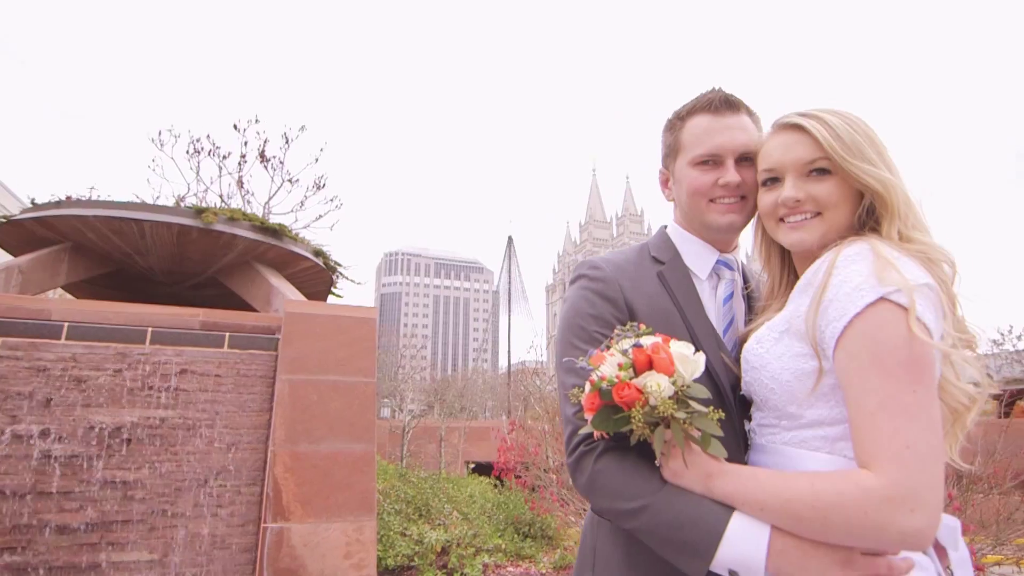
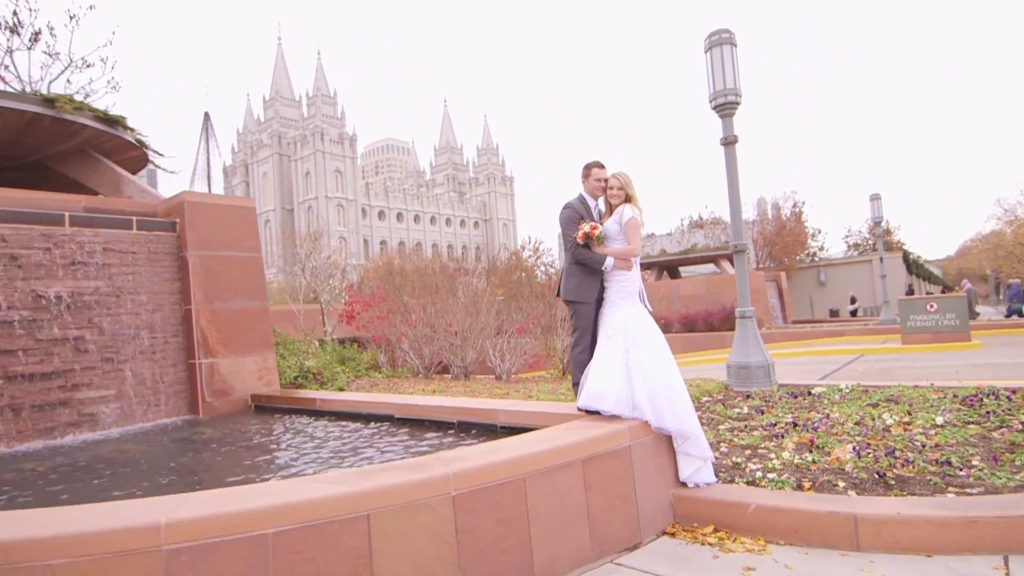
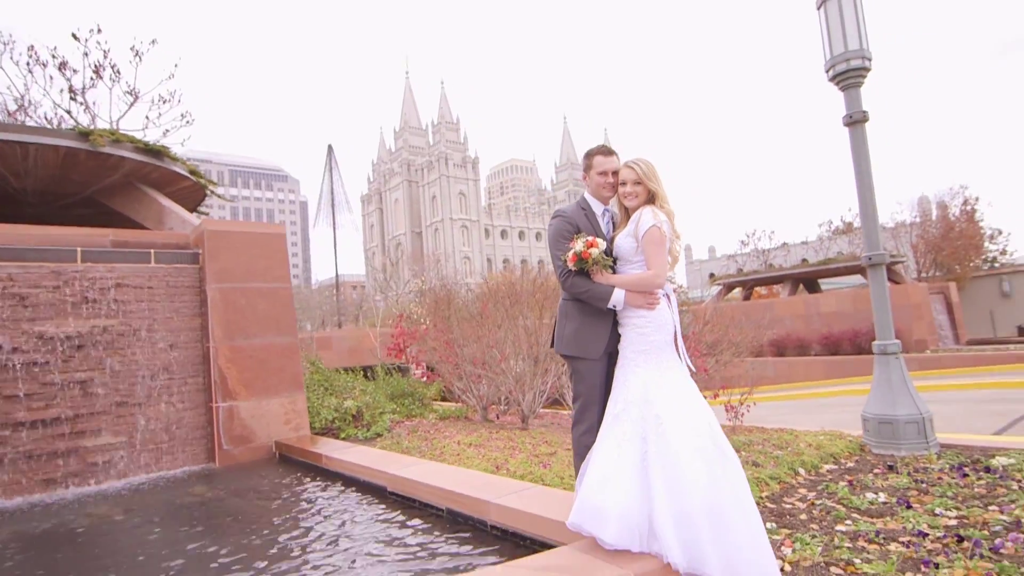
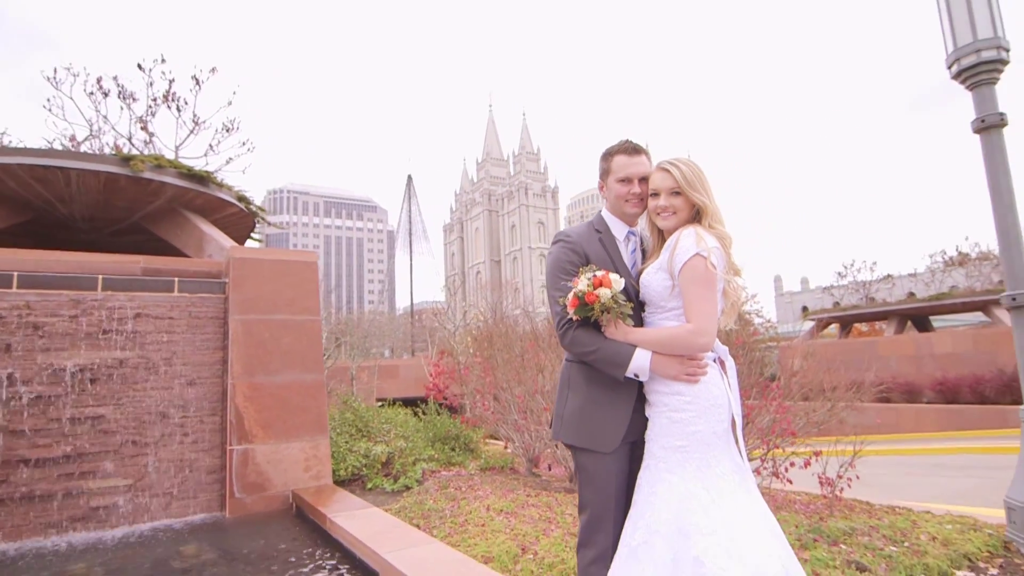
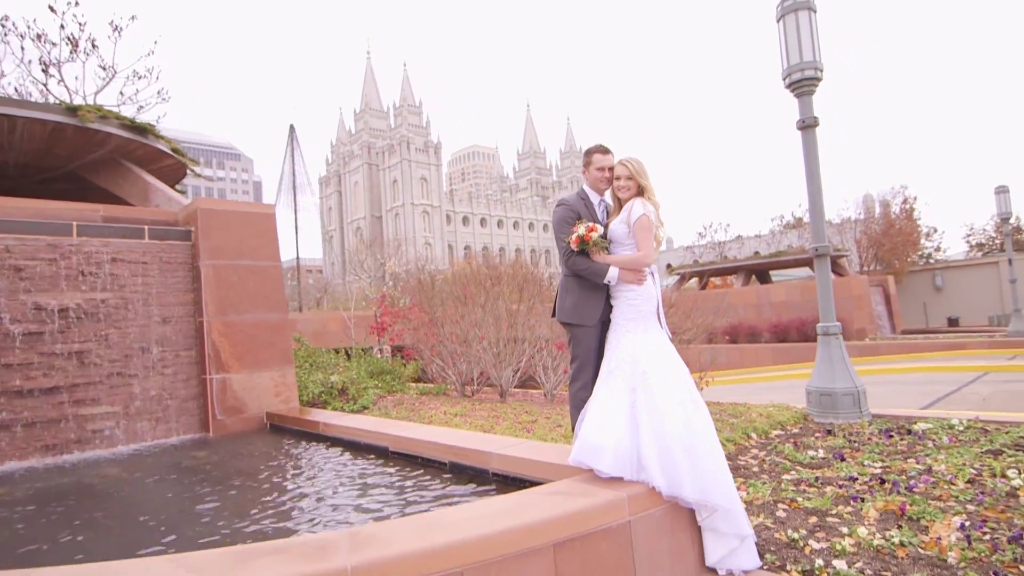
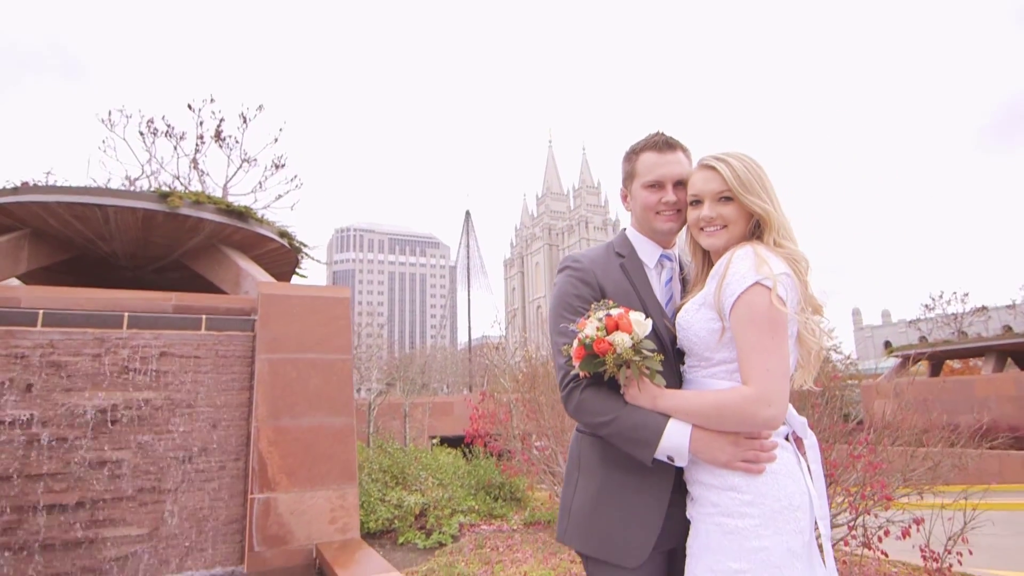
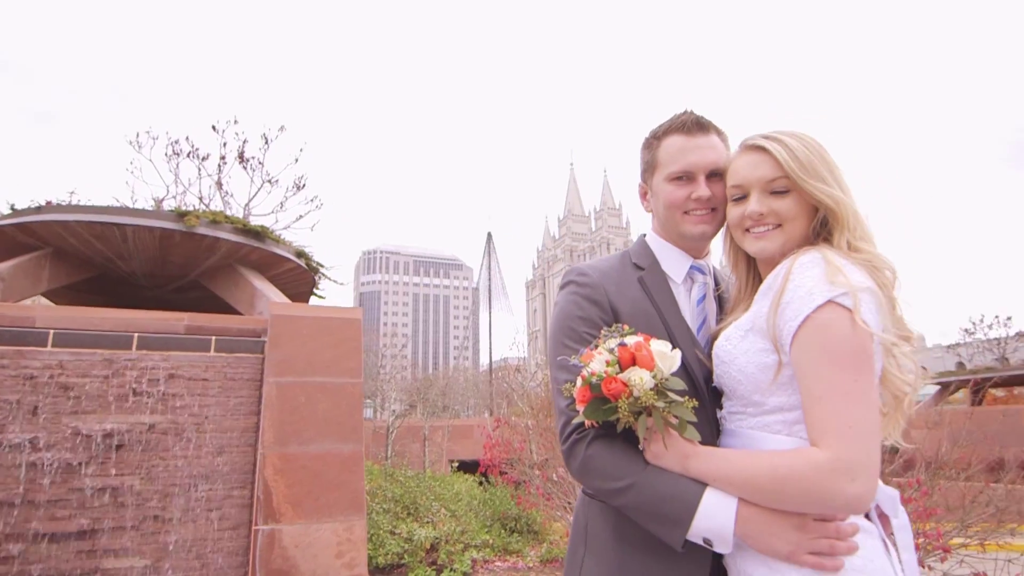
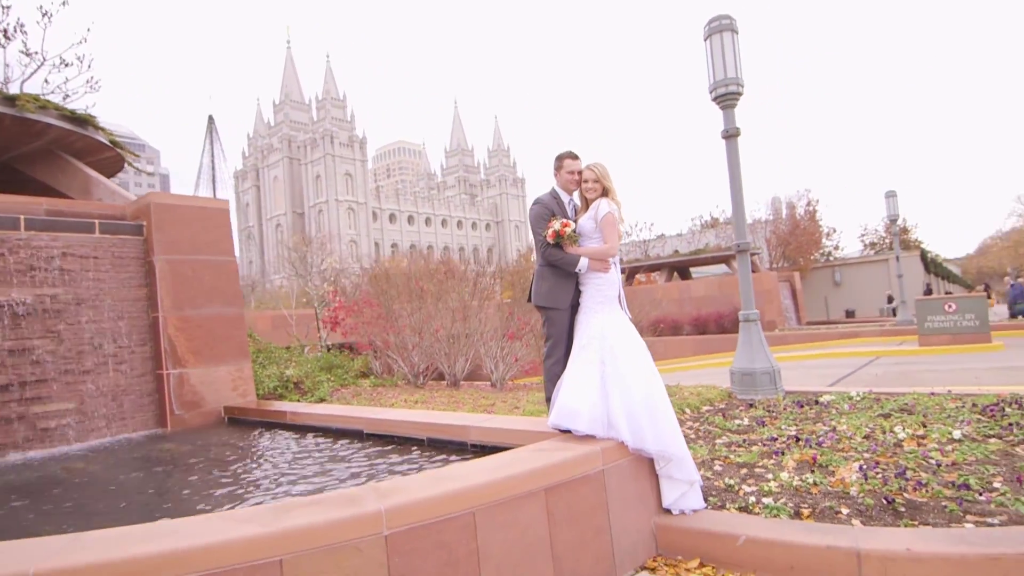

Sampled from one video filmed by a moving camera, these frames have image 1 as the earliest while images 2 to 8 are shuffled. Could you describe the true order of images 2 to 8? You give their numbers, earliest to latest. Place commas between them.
7, 6, 4, 3, 5, 8, 2
